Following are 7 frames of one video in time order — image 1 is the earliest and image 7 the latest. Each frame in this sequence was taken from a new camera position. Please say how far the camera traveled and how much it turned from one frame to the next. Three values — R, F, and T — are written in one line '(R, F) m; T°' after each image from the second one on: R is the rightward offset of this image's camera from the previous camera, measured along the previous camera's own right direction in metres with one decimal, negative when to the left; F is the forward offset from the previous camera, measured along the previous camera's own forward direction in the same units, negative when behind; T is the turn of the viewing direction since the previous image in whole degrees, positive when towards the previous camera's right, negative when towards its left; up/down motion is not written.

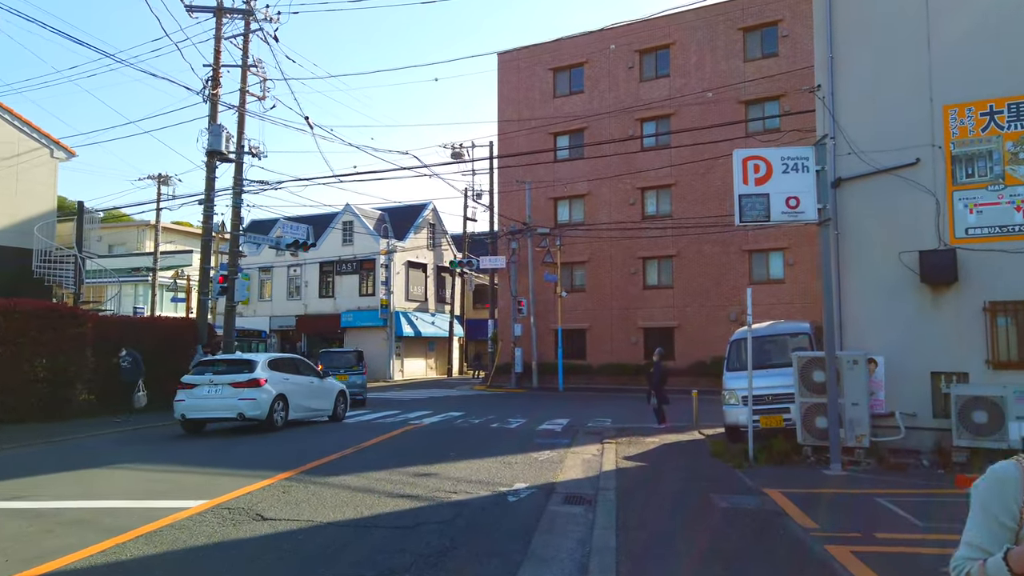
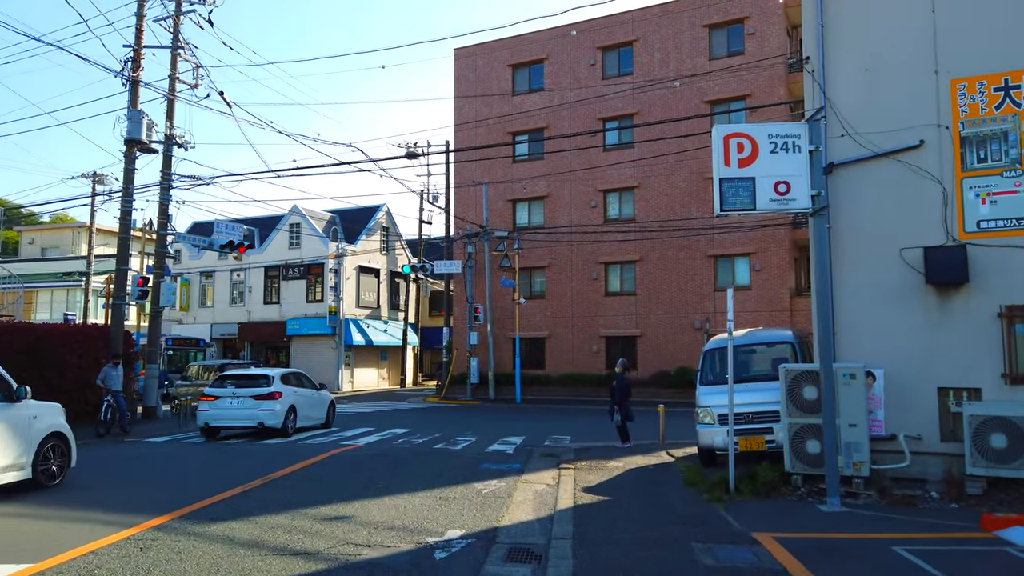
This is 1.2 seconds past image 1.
(+0.3, +1.7) m; +3°
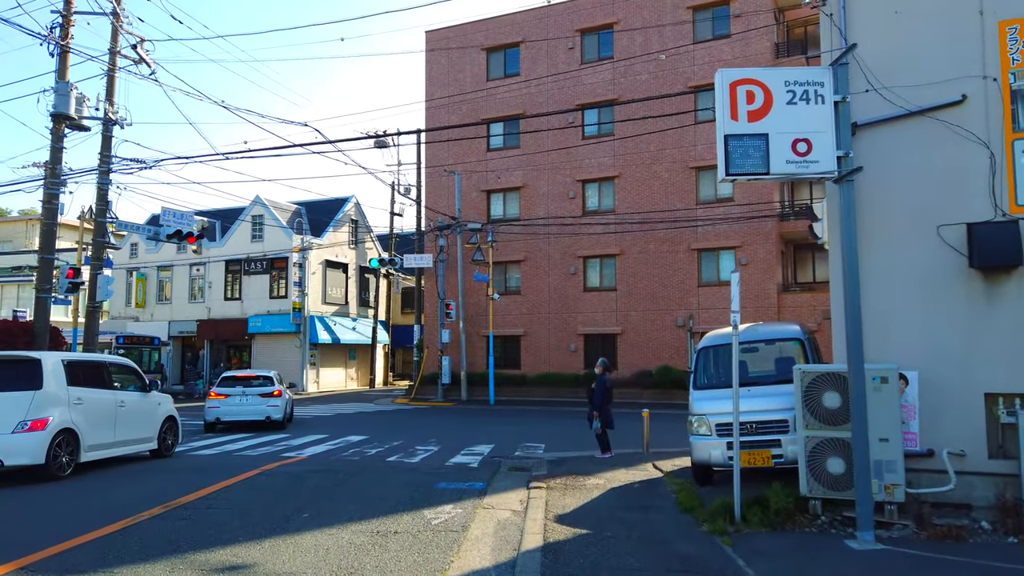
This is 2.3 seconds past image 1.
(+0.2, +1.7) m; +2°
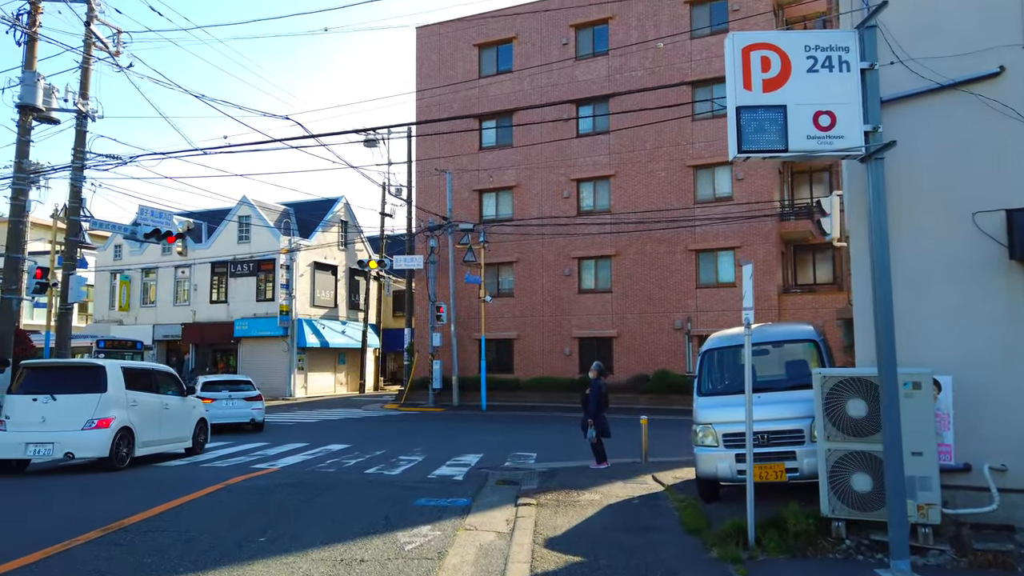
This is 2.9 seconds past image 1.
(+0.1, +0.8) m; 0°
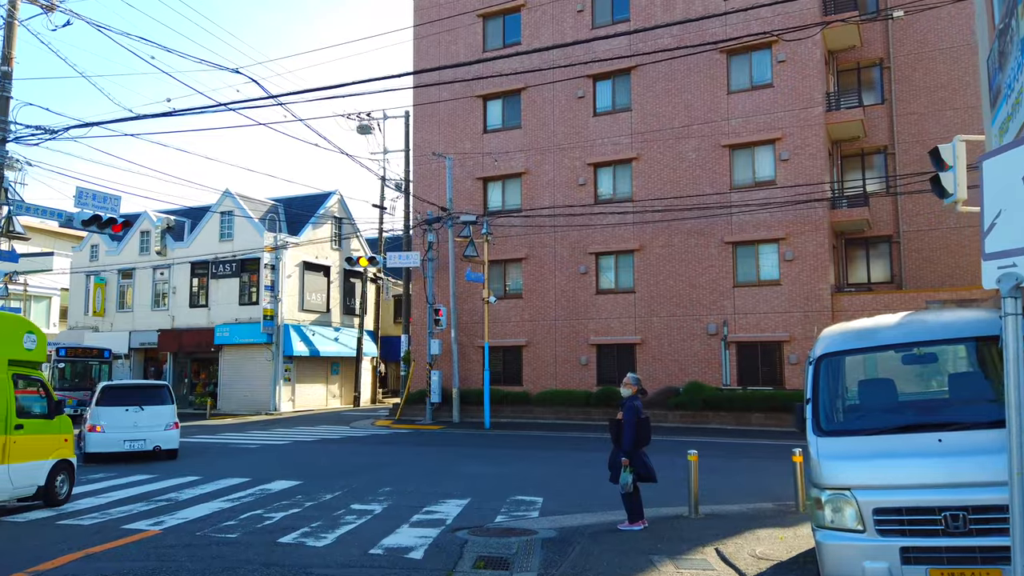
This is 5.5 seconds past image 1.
(+0.3, +3.6) m; -1°
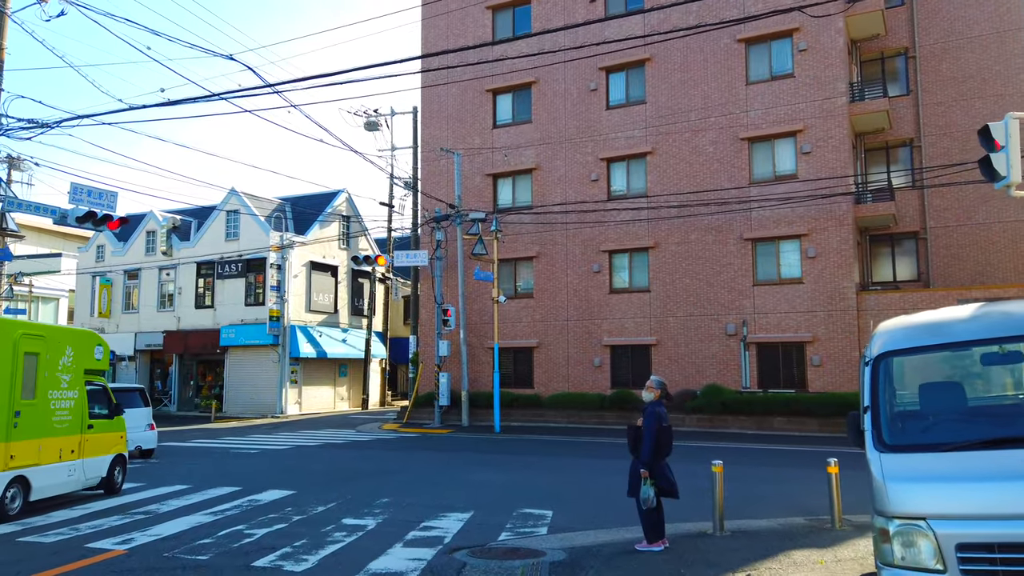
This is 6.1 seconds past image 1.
(+0.1, +0.8) m; -1°
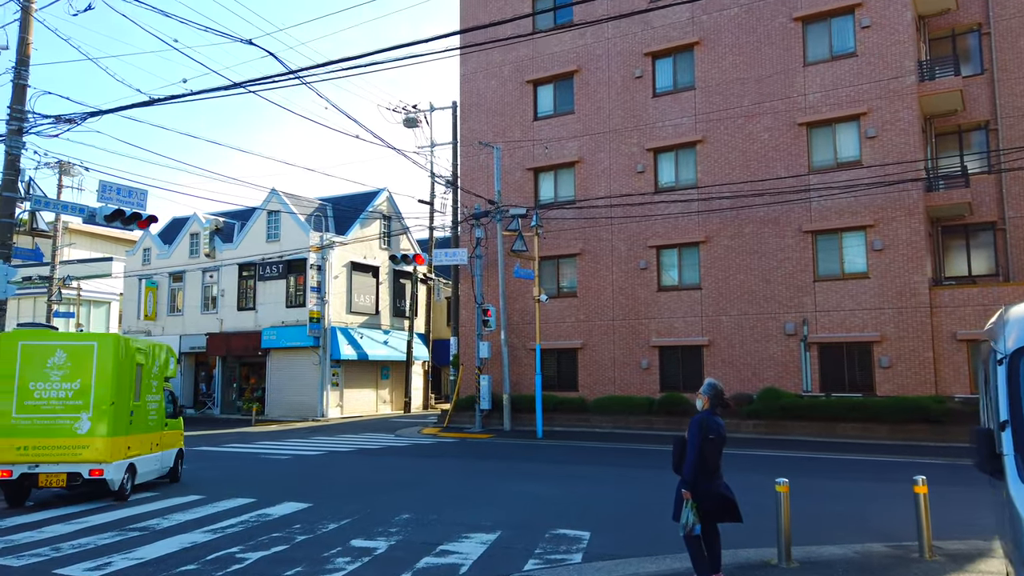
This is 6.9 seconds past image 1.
(+0.2, +1.0) m; -4°
